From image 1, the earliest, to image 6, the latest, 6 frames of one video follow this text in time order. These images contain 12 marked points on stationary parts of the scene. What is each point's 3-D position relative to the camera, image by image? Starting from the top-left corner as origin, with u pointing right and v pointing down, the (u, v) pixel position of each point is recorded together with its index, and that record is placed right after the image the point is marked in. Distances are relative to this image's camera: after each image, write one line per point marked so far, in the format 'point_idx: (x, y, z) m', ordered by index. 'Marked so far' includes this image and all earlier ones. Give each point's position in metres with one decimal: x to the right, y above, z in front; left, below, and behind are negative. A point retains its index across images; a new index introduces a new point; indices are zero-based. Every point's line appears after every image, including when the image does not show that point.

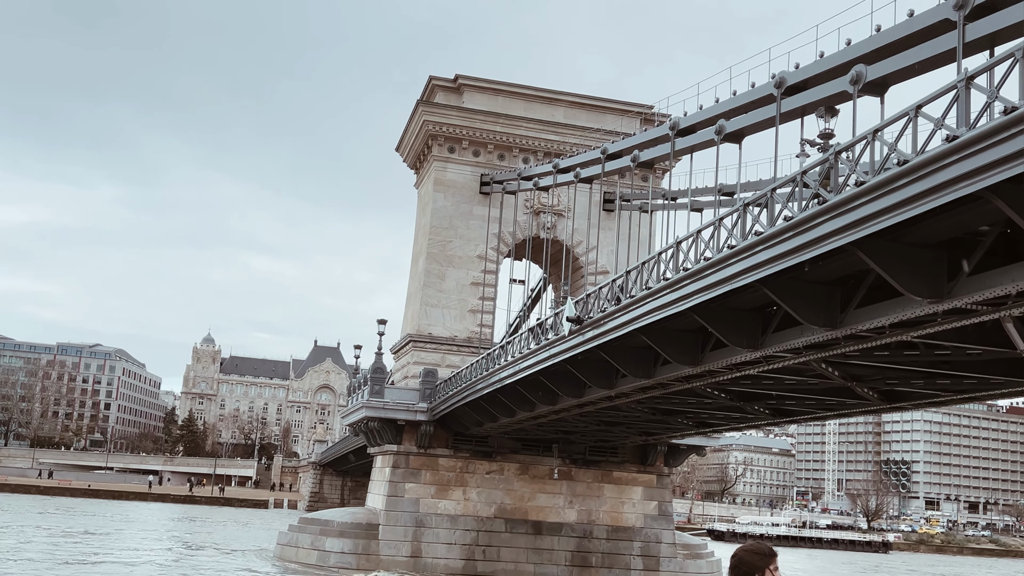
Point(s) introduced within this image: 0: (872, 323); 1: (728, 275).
0: (+4.0, -0.4, +11.9) m
1: (+2.6, +0.2, +12.7) m
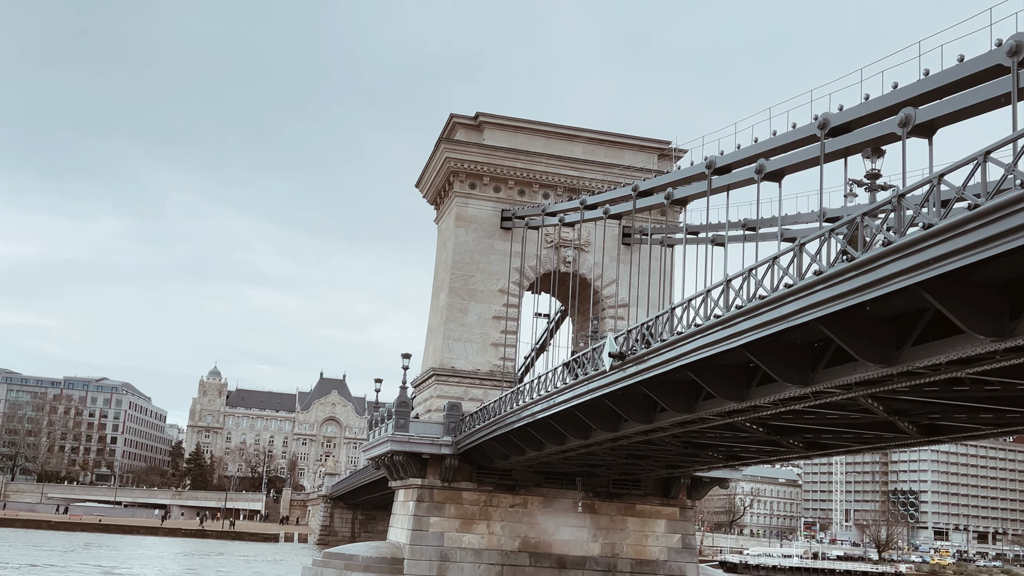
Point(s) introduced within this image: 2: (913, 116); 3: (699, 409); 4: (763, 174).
0: (+4.7, -0.8, +12.1) m
1: (+3.3, -0.3, +12.9) m
2: (+5.0, +2.1, +13.3) m
3: (+3.1, -2.0, +17.9) m
4: (+4.1, +1.9, +17.4) m
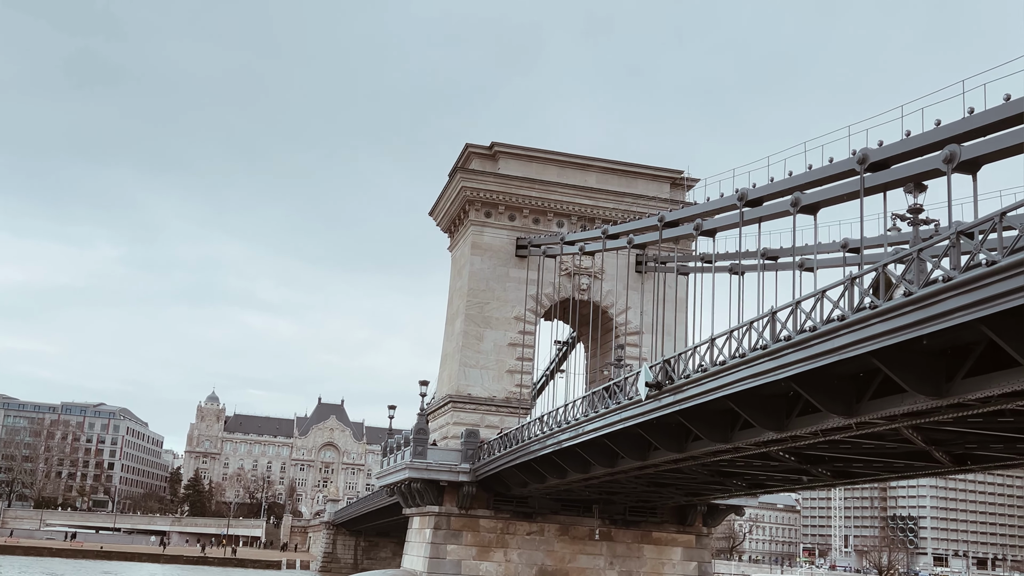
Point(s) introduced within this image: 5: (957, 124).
0: (+5.4, -1.2, +12.3) m
1: (+4.0, -0.7, +13.2) m
2: (+5.7, +1.7, +13.5) m
3: (+3.8, -2.6, +18.1) m
4: (+4.8, +1.3, +17.6) m
5: (+5.9, +2.2, +14.2) m
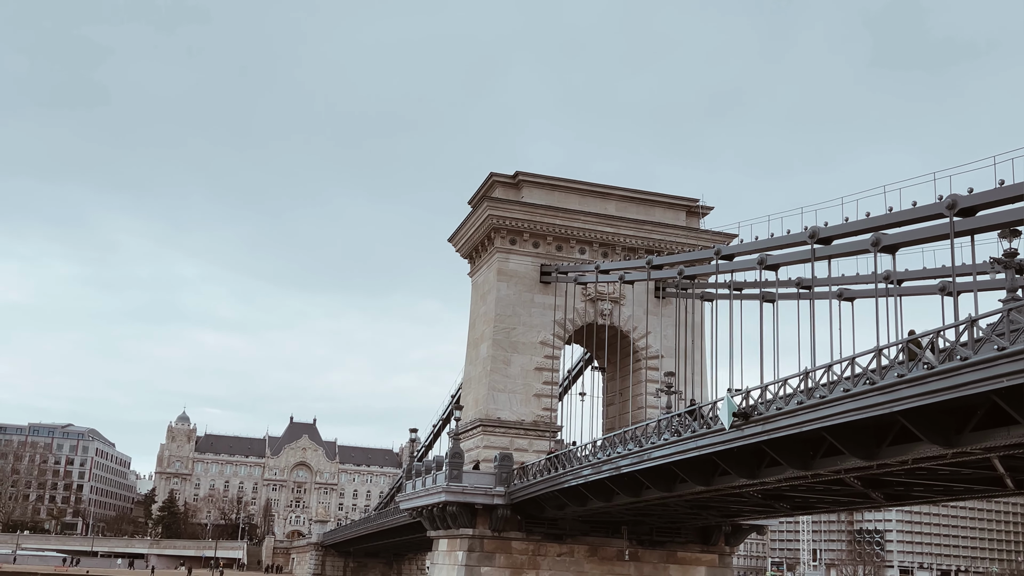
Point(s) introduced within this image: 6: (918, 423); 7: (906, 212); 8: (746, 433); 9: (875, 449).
0: (+7.4, -1.8, +13.4) m
1: (+5.9, -1.3, +14.2) m
2: (+7.6, +1.2, +14.7) m
3: (+5.5, -3.2, +19.1) m
4: (+6.5, +0.7, +18.7) m
5: (+7.8, +1.6, +15.3) m
6: (+6.0, -2.0, +15.9) m
7: (+6.8, +1.3, +18.3) m
8: (+4.3, -2.6, +19.3) m
9: (+6.0, -2.7, +17.6) m
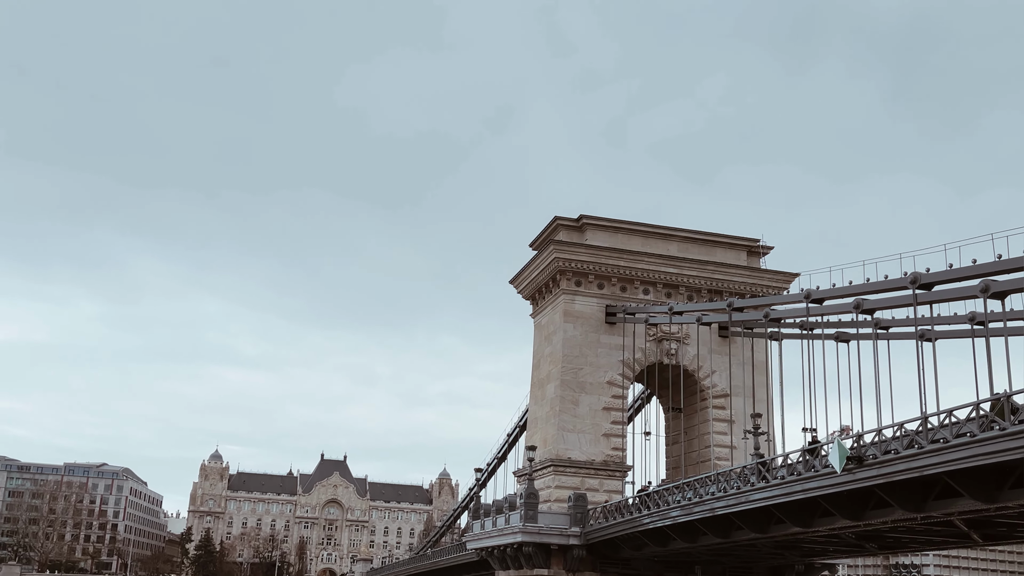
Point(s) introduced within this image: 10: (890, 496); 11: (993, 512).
0: (+9.5, -2.4, +13.7) m
1: (+8.0, -1.9, +14.6) m
2: (+9.6, +0.5, +15.1) m
3: (+7.6, -4.0, +19.4) m
4: (+8.6, -0.1, +19.1) m
5: (+9.9, +0.9, +15.7) m
6: (+8.1, -2.8, +16.2) m
7: (+8.9, +0.5, +18.7) m
8: (+6.4, -3.5, +19.7) m
9: (+8.1, -3.4, +17.9) m
10: (+7.0, -3.9, +19.7) m
11: (+8.6, -4.0, +18.9) m
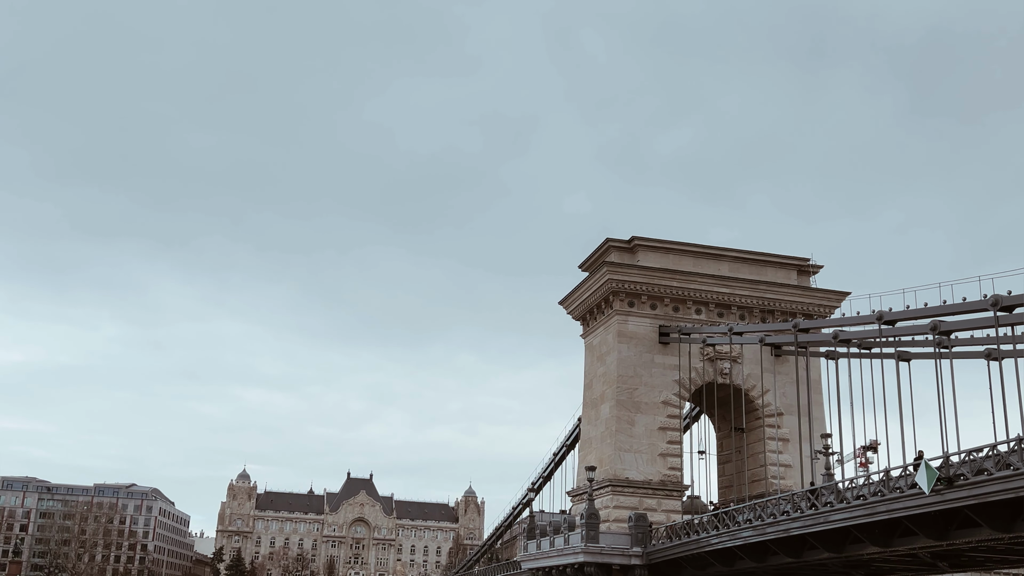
0: (+11.1, -2.7, +14.0) m
1: (+9.7, -2.3, +14.8) m
2: (+11.3, +0.2, +15.4) m
3: (+9.4, -4.4, +19.6) m
4: (+10.3, -0.5, +19.4) m
5: (+11.5, +0.6, +16.0) m
6: (+9.9, -3.1, +16.4) m
7: (+10.6, +0.1, +19.0) m
8: (+8.2, -3.9, +19.9) m
9: (+9.9, -3.8, +18.2) m
10: (+8.8, -4.3, +20.0) m
11: (+10.4, -4.4, +19.1) m
